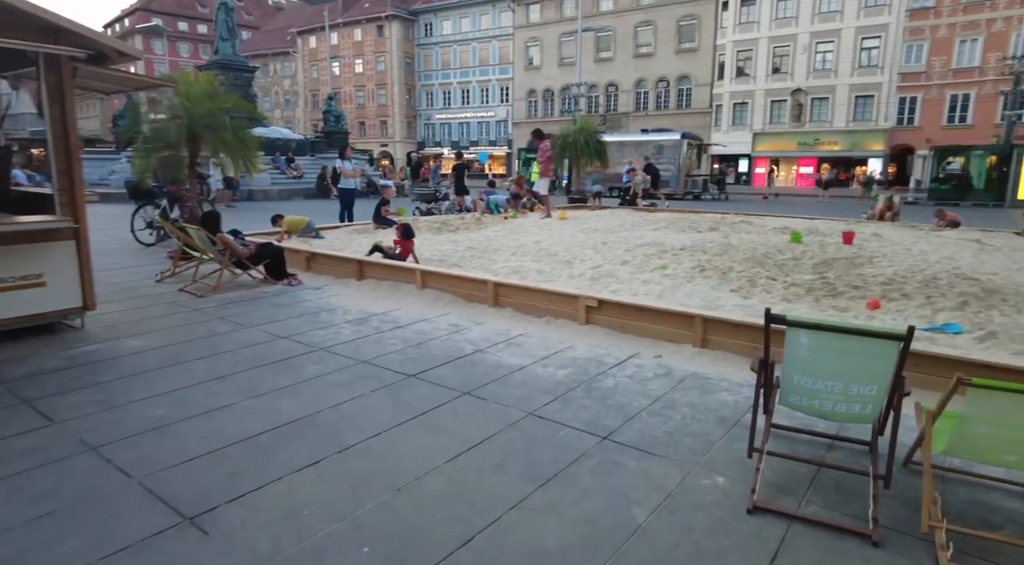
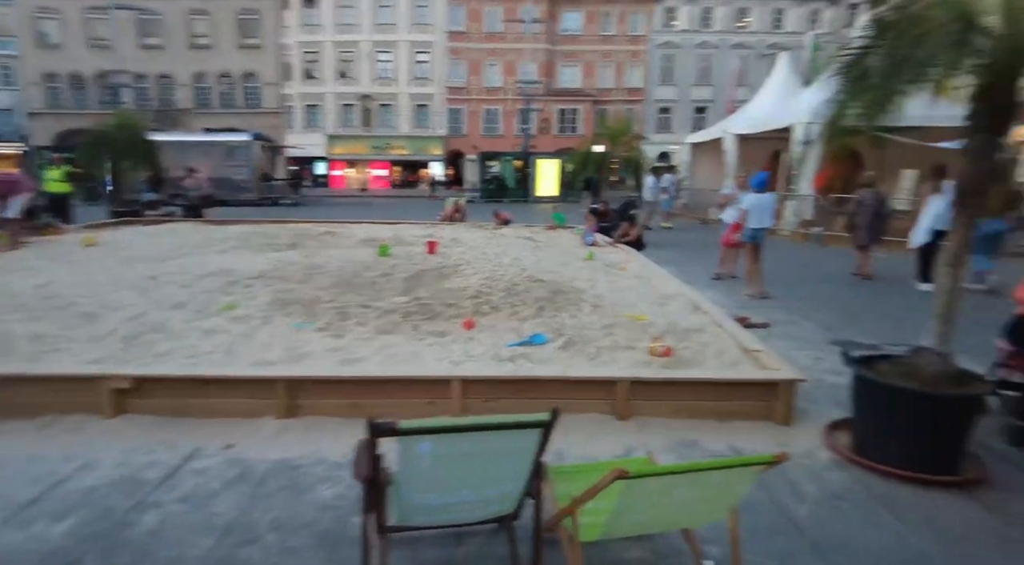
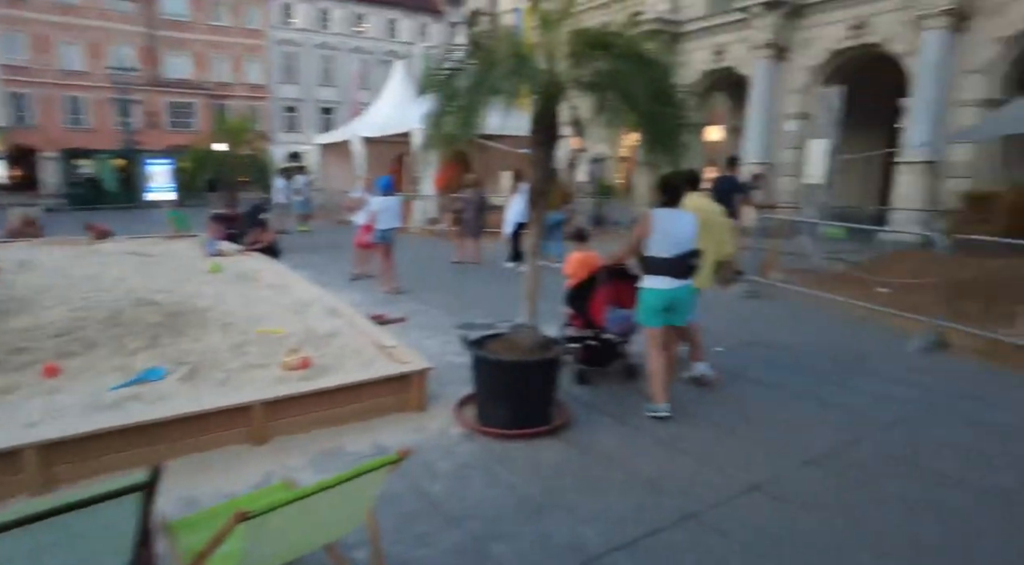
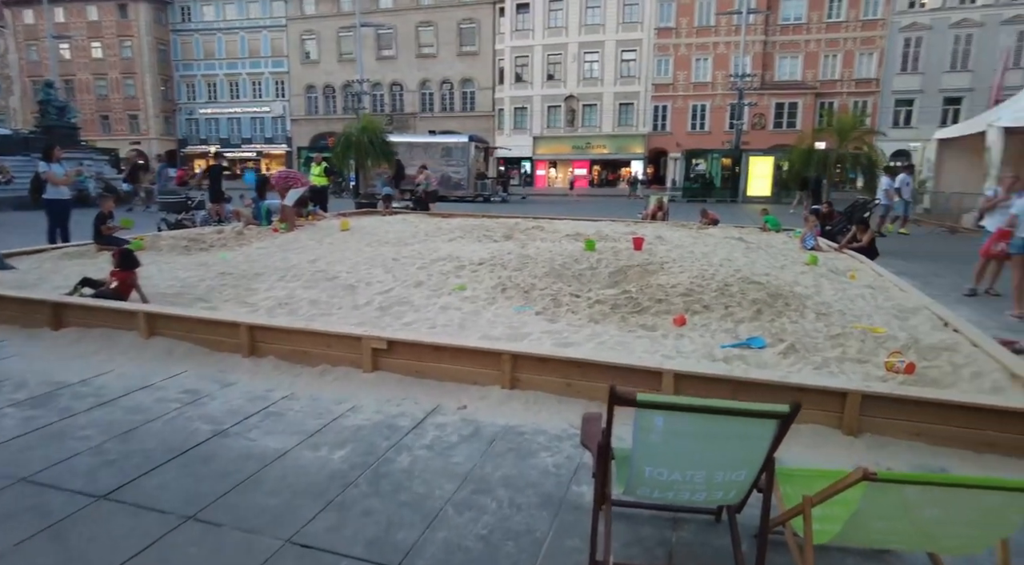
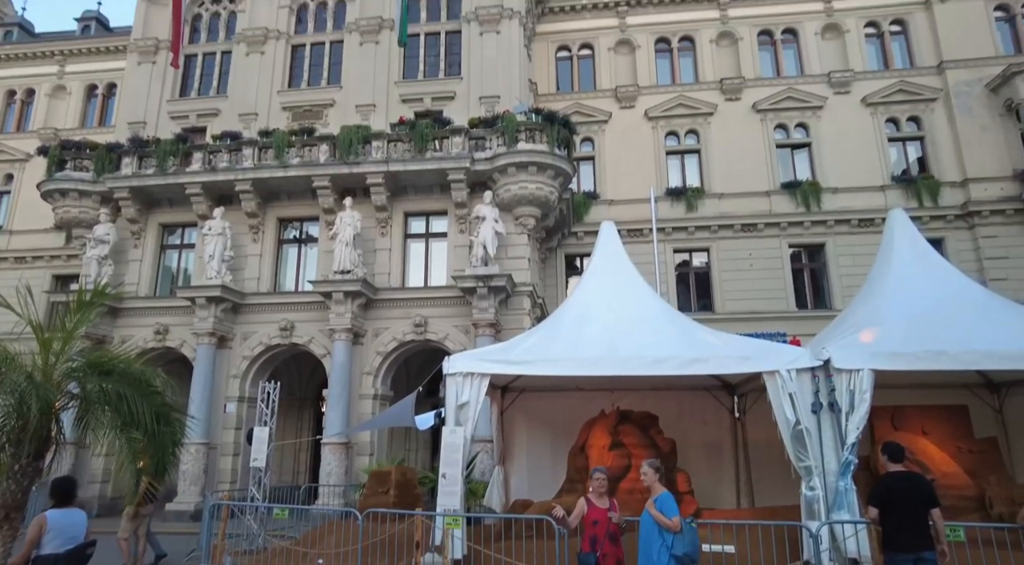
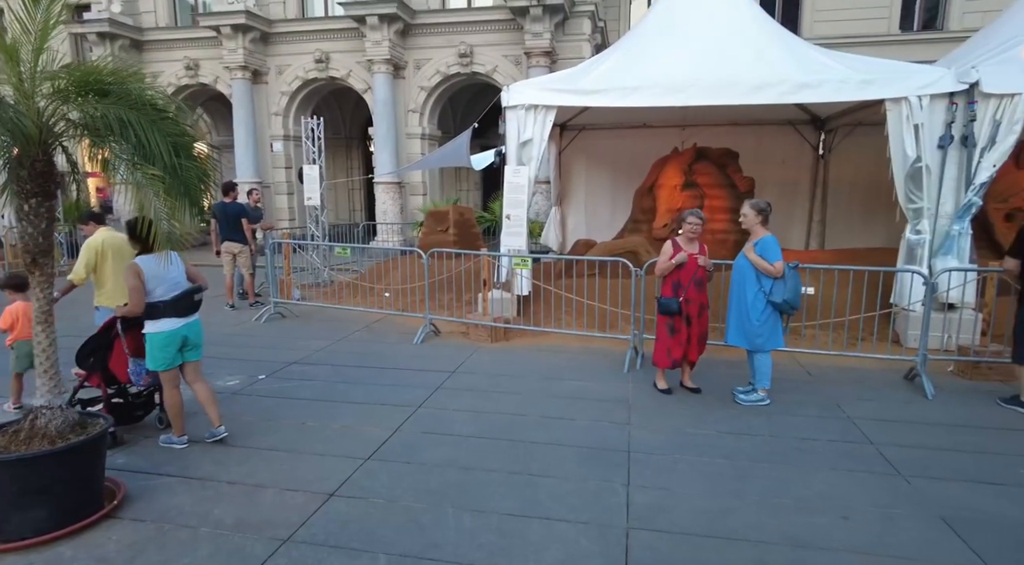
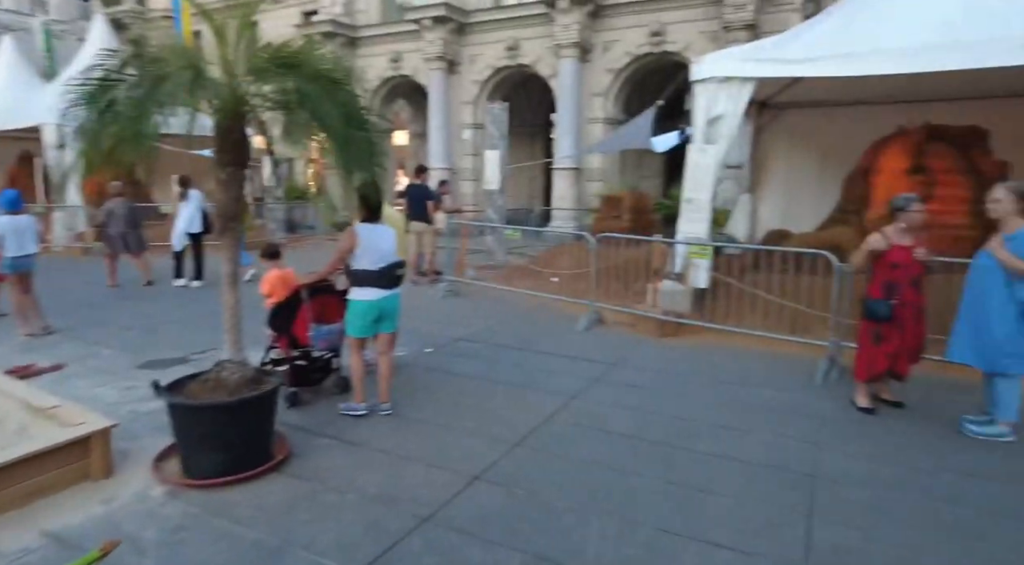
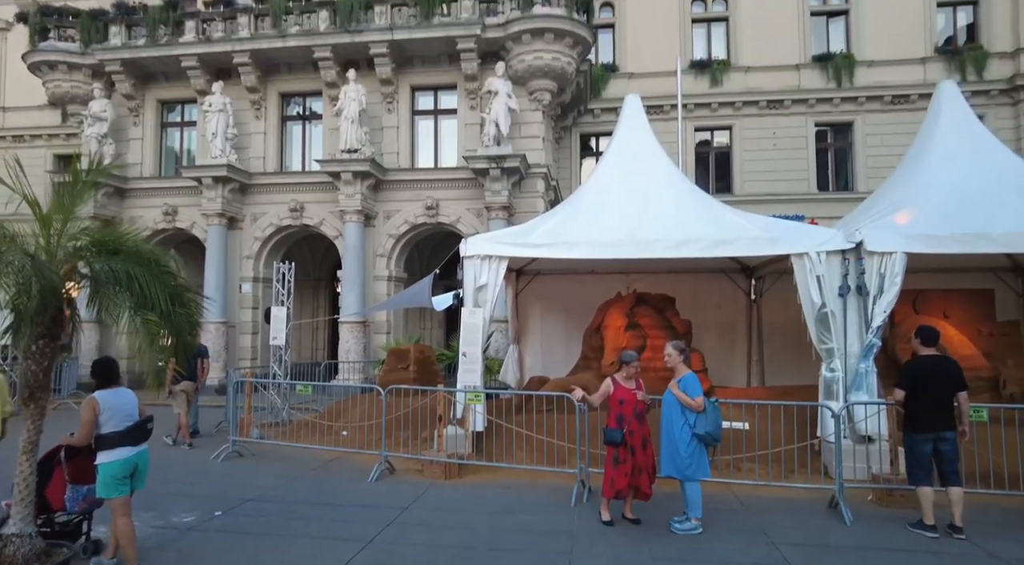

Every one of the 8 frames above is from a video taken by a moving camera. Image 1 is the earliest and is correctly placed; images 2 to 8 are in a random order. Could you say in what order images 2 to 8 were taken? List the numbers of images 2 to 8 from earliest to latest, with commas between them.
4, 2, 3, 7, 6, 8, 5
